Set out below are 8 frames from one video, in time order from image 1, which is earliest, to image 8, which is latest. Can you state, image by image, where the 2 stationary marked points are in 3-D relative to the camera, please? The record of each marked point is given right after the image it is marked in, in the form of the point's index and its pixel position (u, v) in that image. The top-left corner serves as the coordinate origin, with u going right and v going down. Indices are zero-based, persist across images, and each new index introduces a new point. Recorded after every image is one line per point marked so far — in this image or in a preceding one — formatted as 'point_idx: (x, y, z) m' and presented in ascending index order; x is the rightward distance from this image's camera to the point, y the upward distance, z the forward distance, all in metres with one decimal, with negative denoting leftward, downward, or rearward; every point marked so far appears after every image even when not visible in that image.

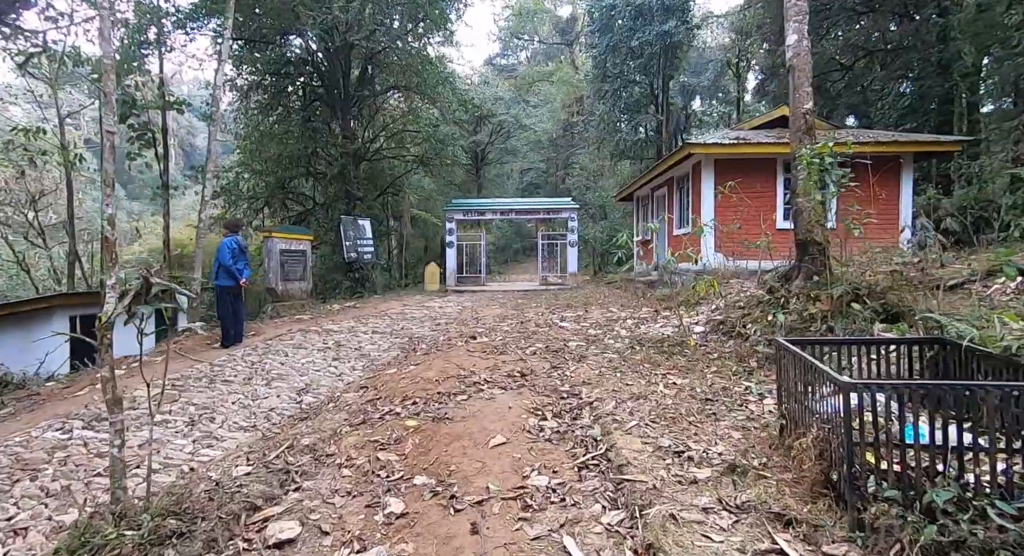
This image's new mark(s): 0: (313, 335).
0: (-2.7, -0.8, +7.6) m
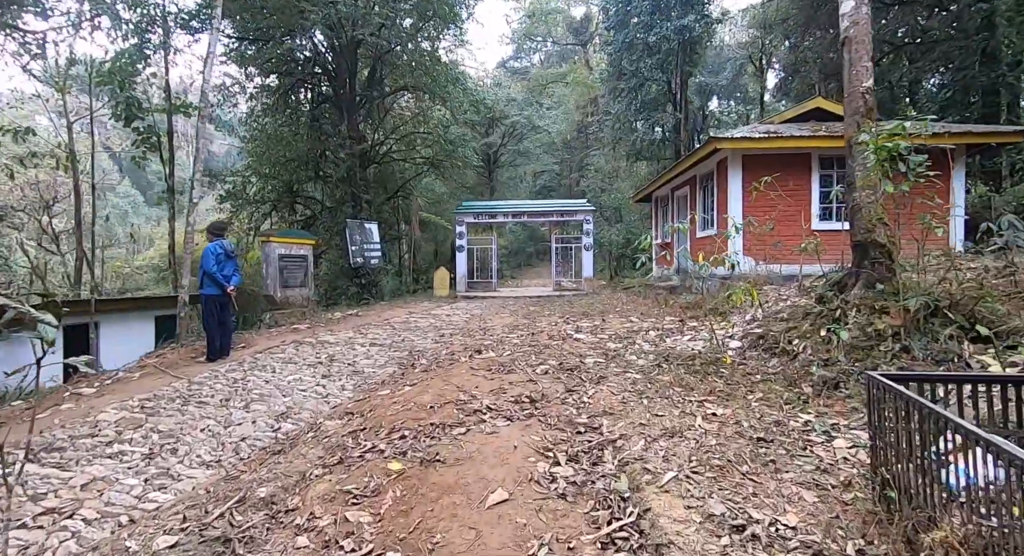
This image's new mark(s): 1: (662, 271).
0: (-2.6, -0.9, +7.0) m
1: (+4.0, +0.2, +14.8) m
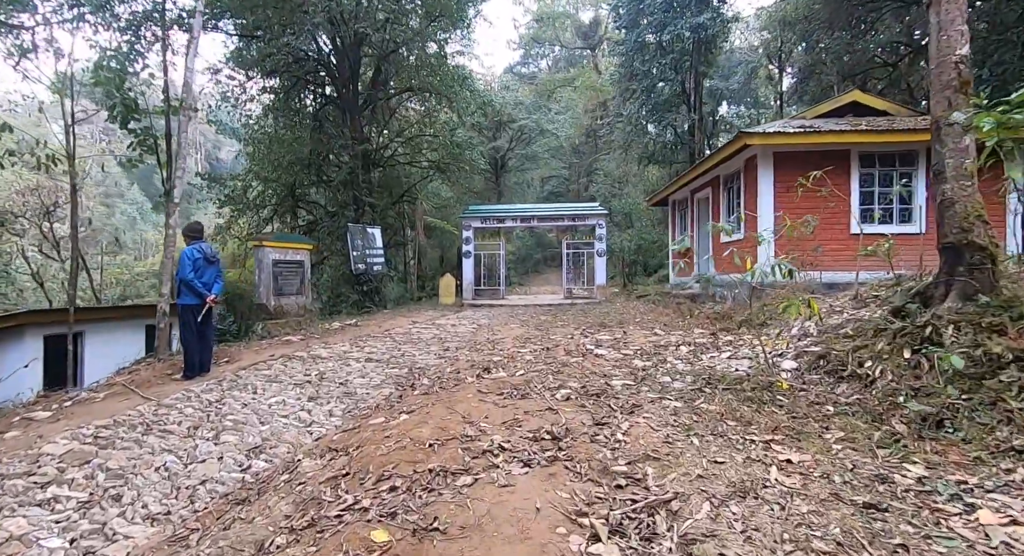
0: (-2.5, -1.0, +6.3) m
1: (+4.3, 0.0, +14.0) m
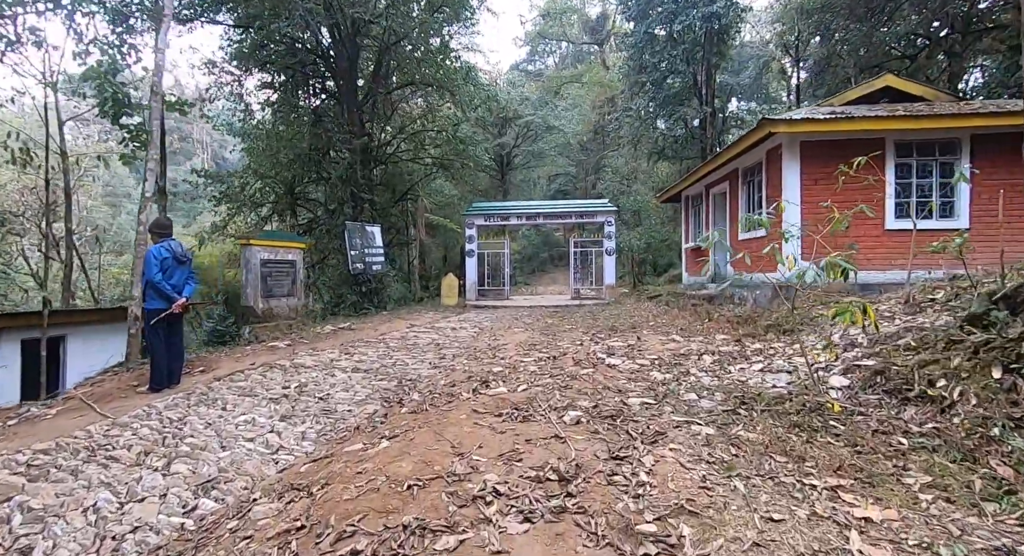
0: (-2.4, -1.0, +5.7) m
1: (+4.4, 0.0, +13.3) m
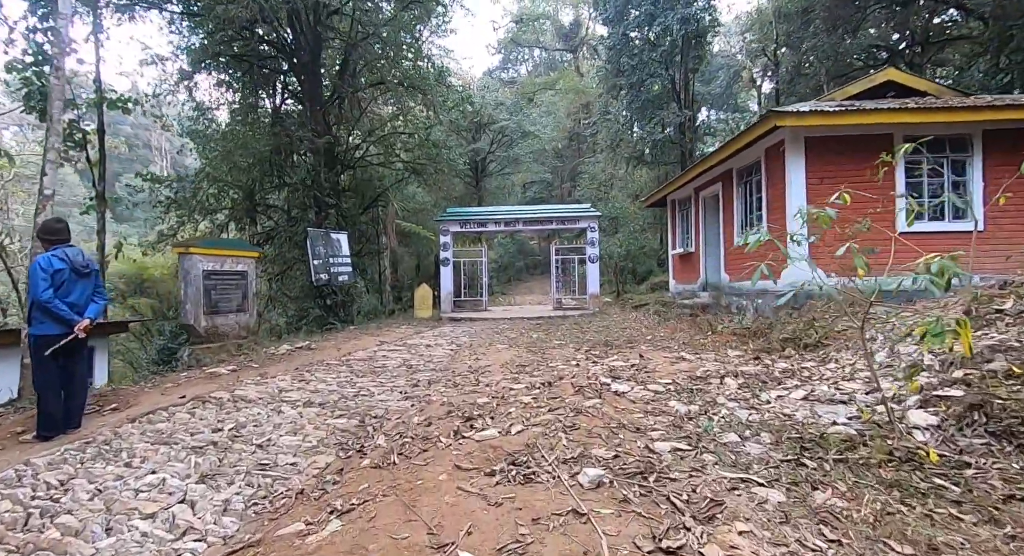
0: (-2.6, -1.1, +4.6) m
1: (+3.9, -0.2, +12.6) m
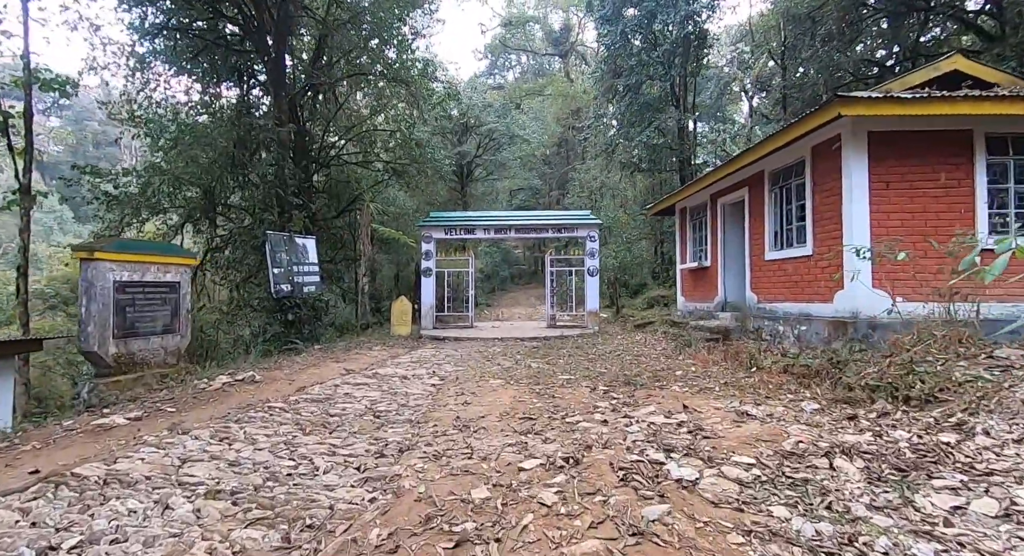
0: (-2.5, -1.2, +3.0) m
1: (+3.7, -0.6, +11.2) m
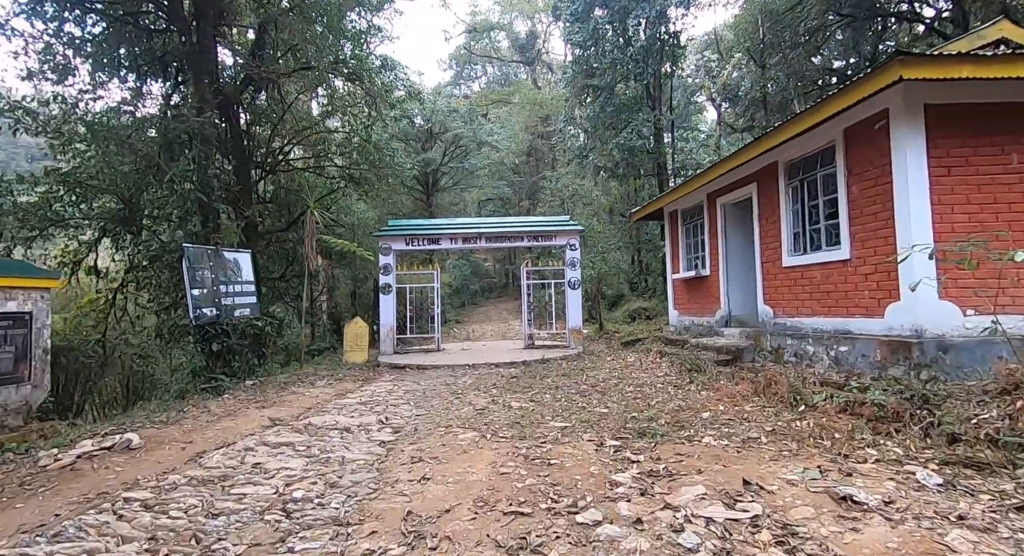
0: (-2.5, -1.4, +1.3) m
1: (+3.2, -0.8, +9.9) m
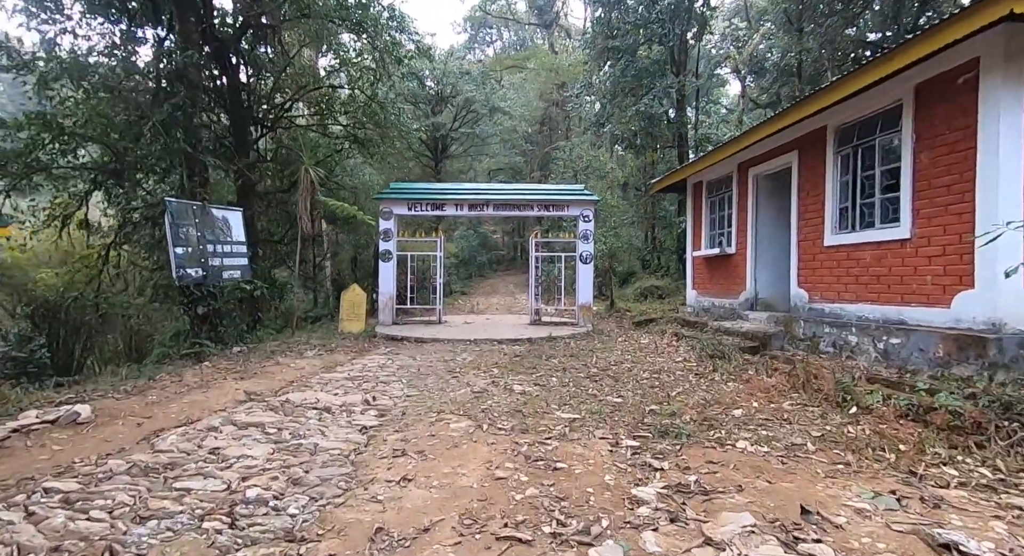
0: (-2.6, -1.2, +0.7) m
1: (+3.3, -0.4, +9.2) m
